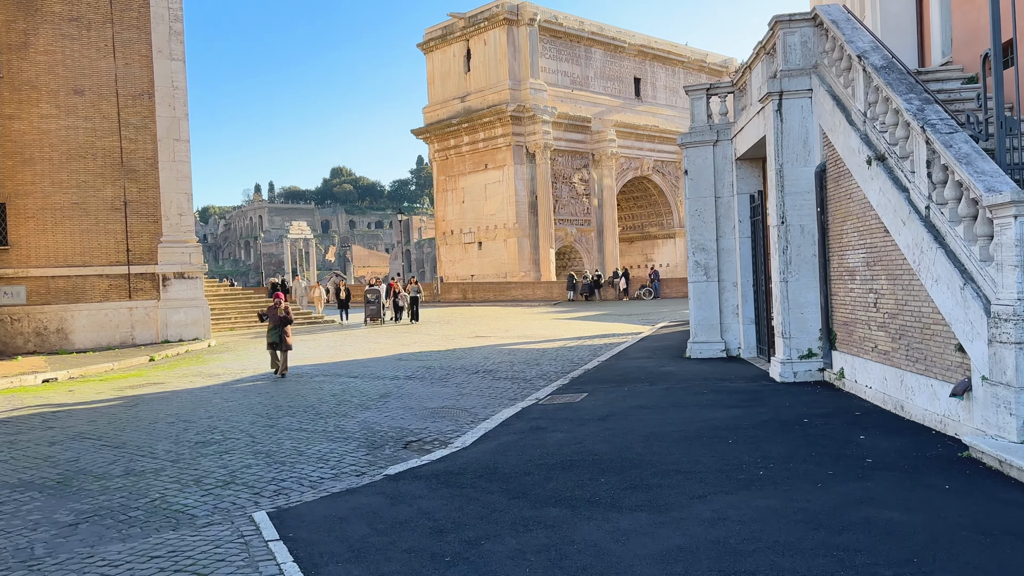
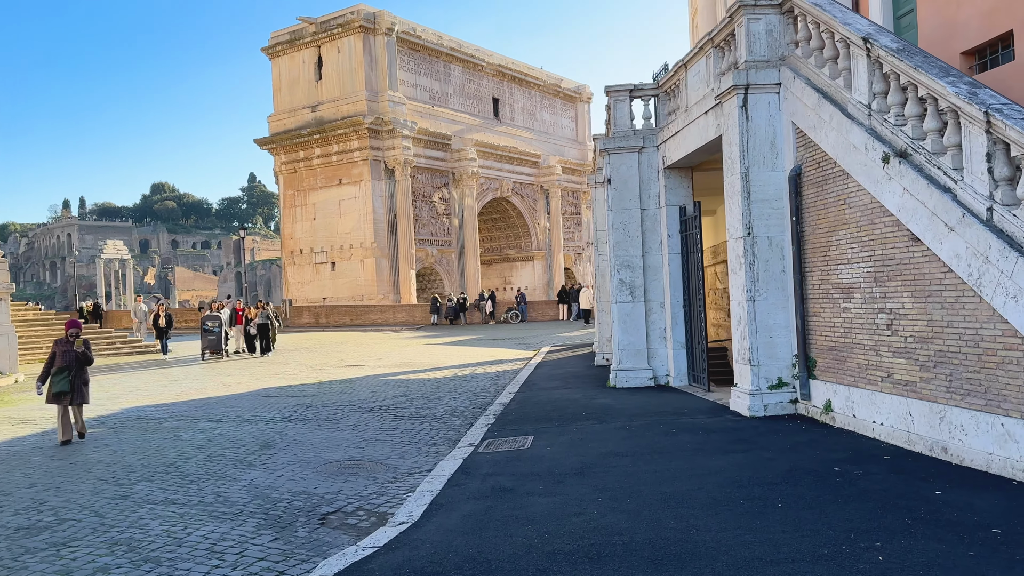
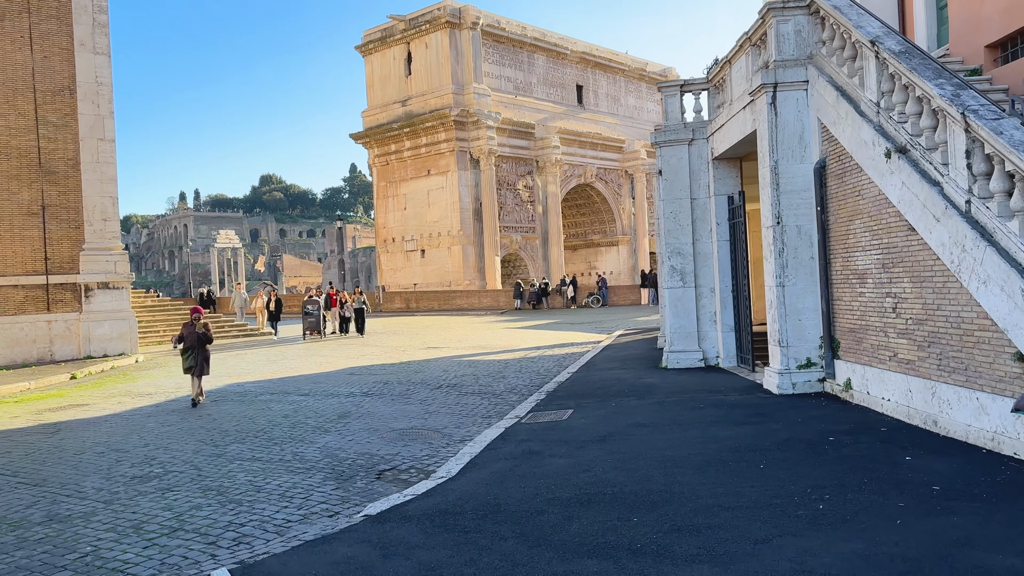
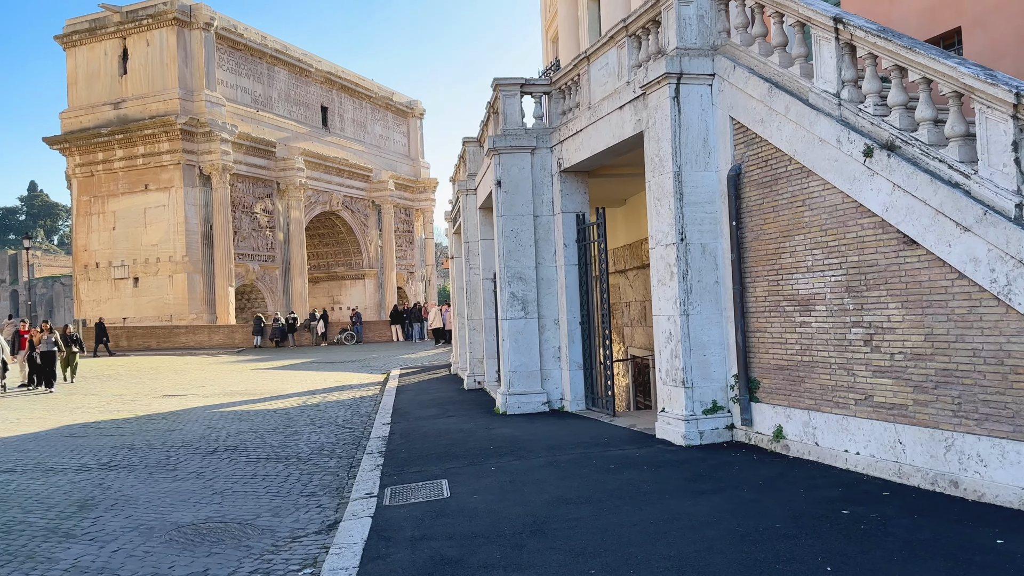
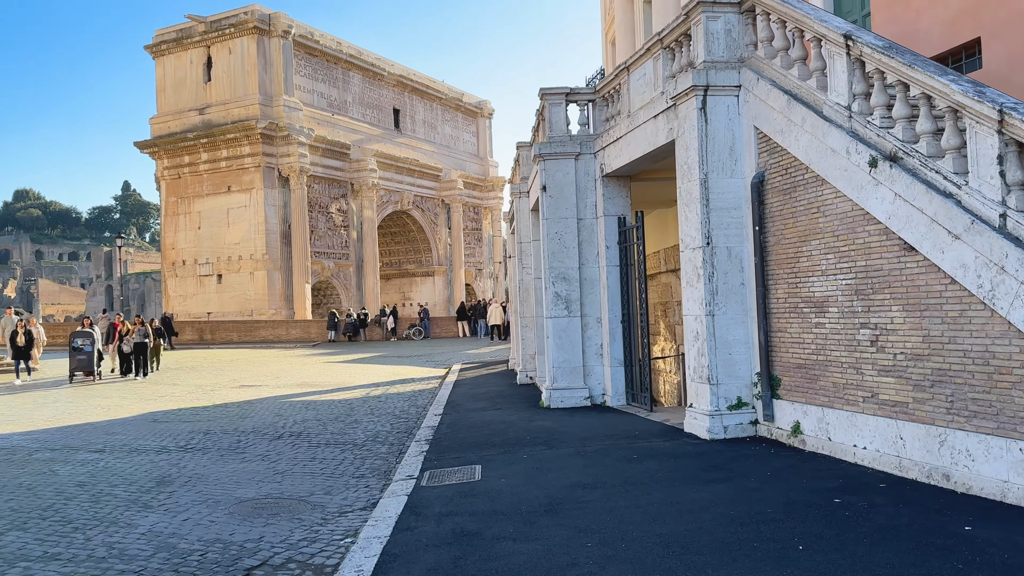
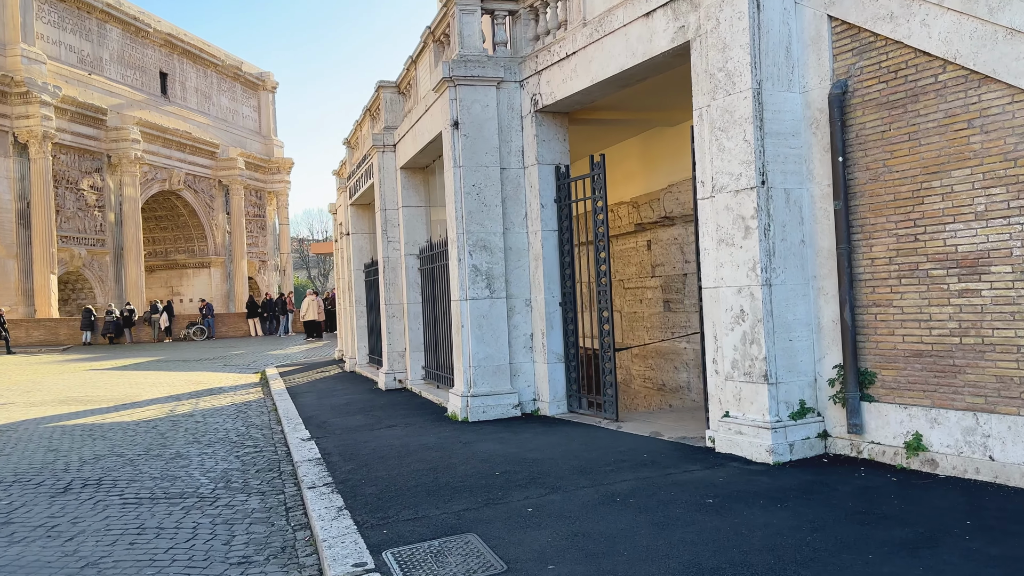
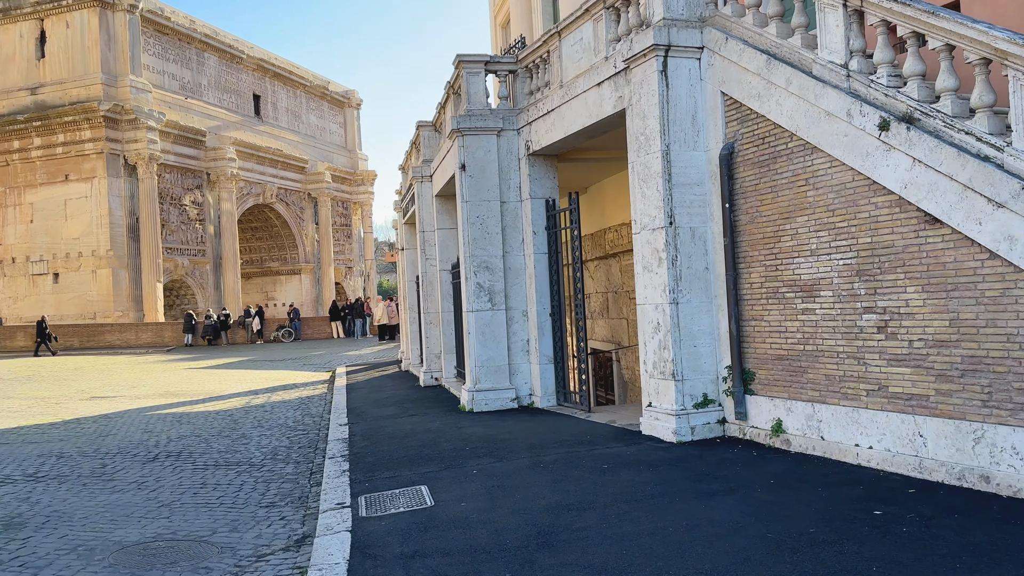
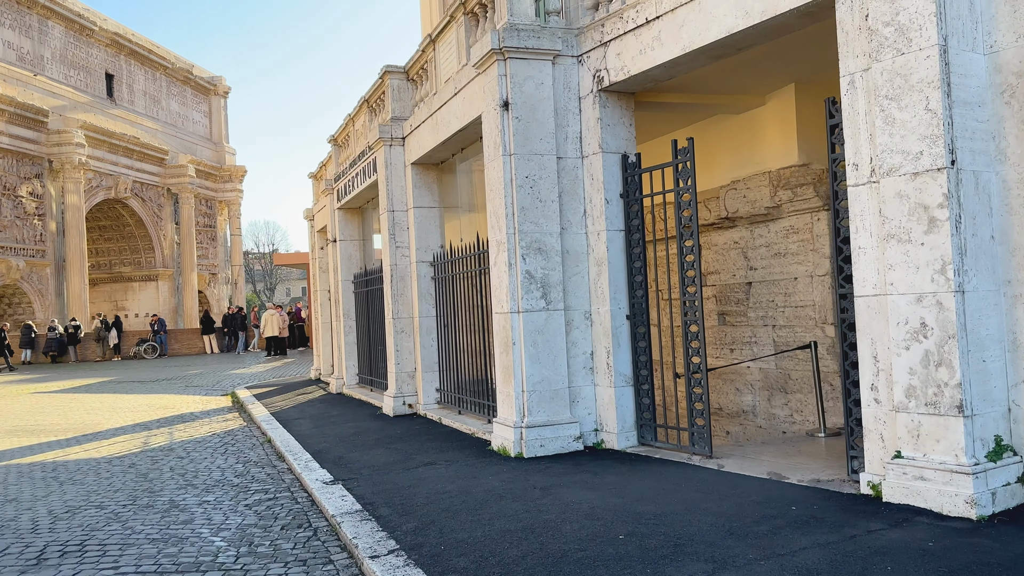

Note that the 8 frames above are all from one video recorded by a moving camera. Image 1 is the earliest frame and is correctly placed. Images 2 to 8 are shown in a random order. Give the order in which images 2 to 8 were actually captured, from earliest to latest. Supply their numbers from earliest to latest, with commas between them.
3, 2, 5, 4, 7, 6, 8
